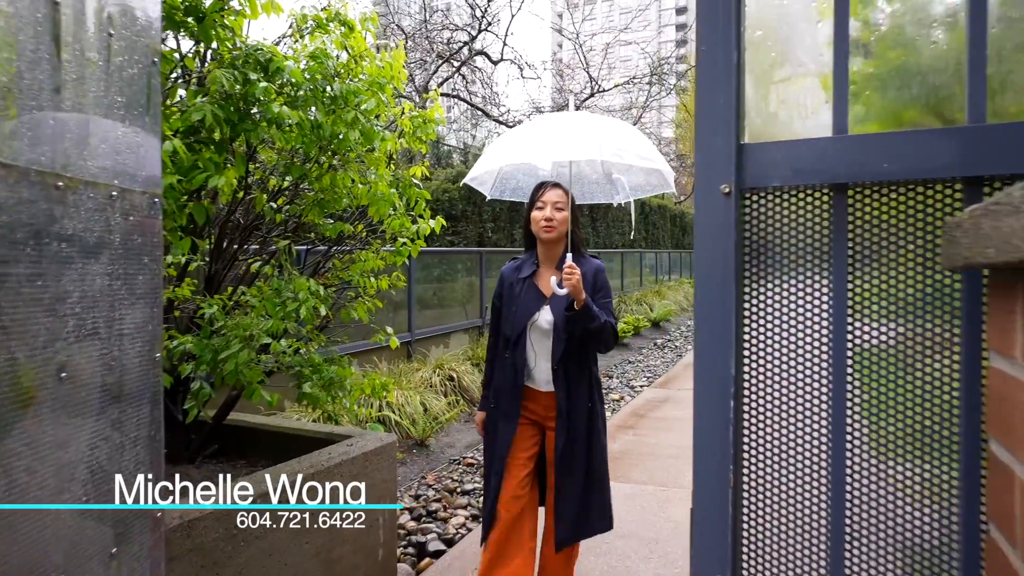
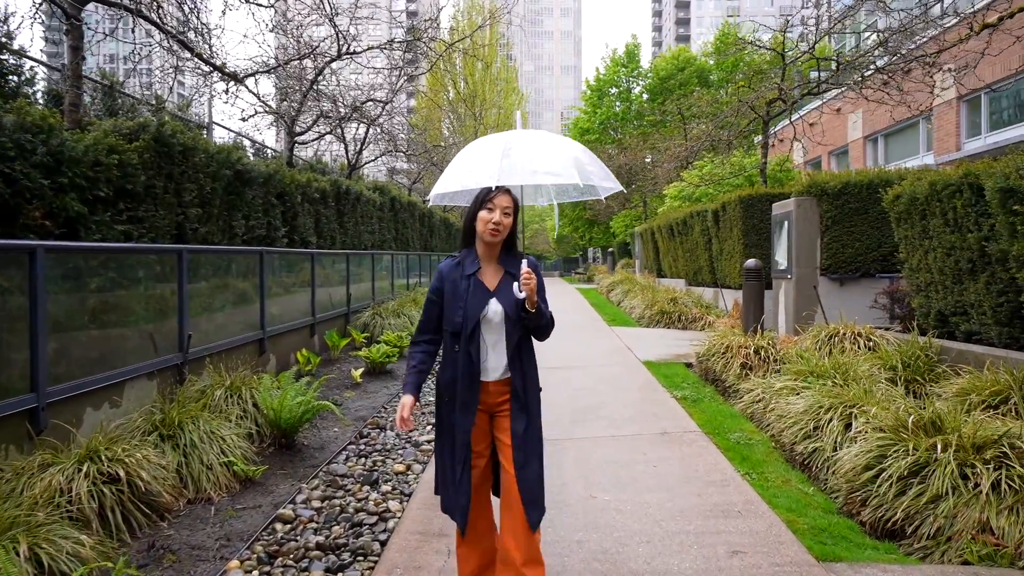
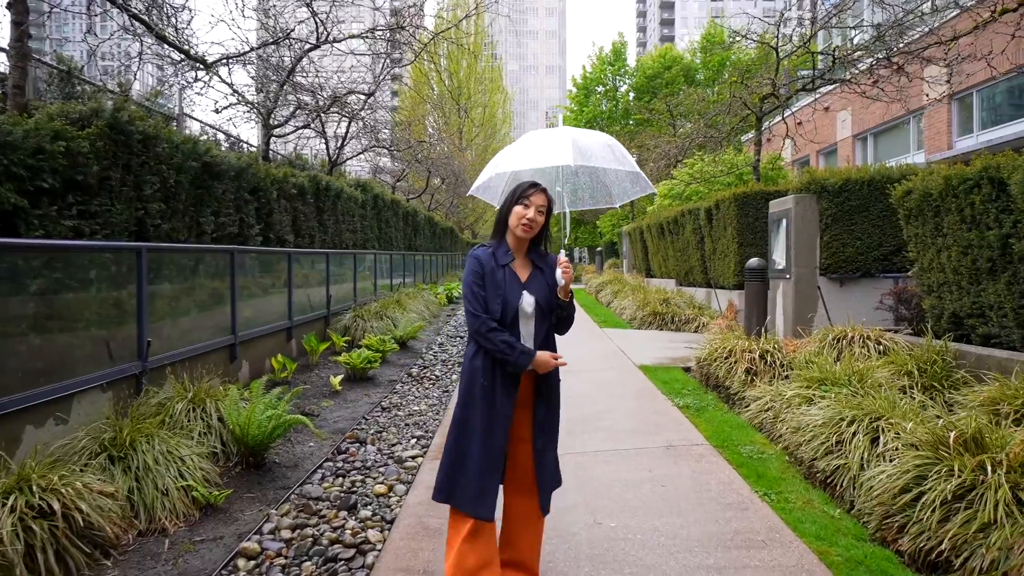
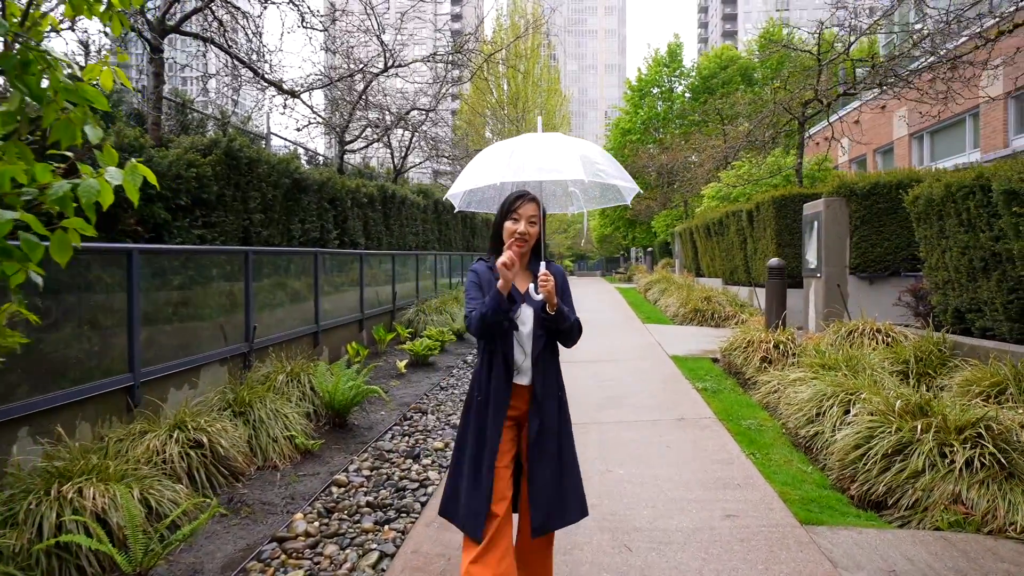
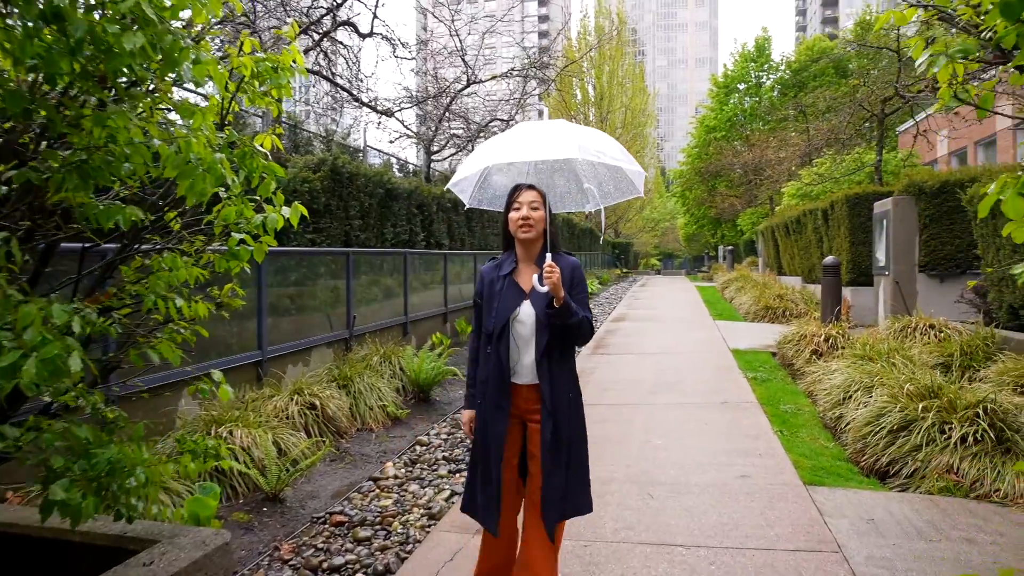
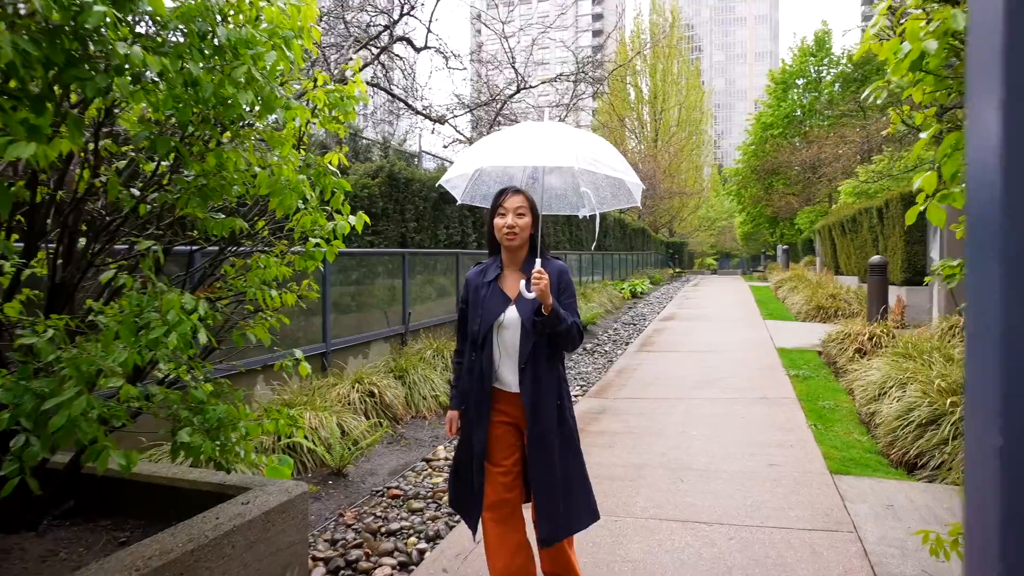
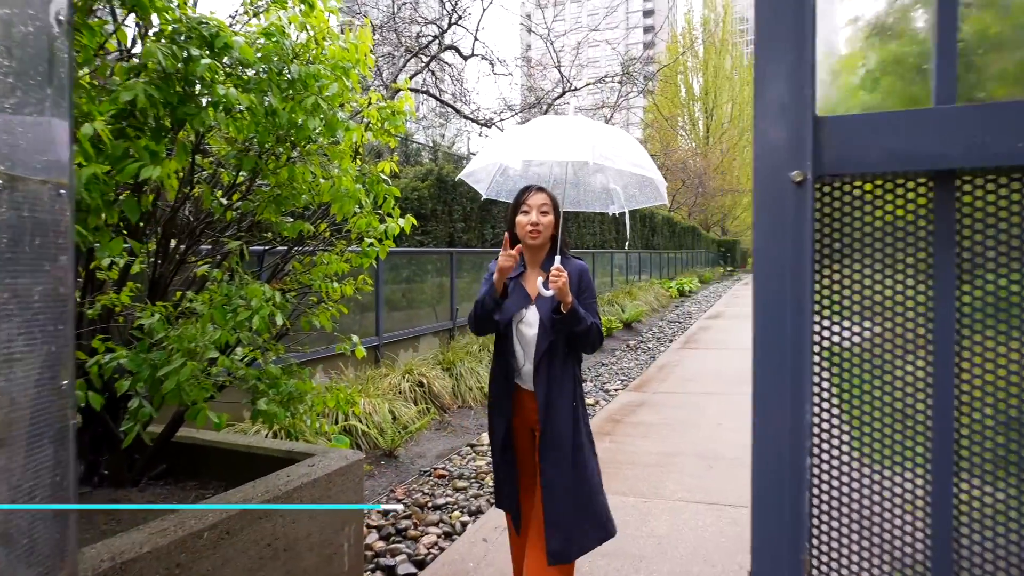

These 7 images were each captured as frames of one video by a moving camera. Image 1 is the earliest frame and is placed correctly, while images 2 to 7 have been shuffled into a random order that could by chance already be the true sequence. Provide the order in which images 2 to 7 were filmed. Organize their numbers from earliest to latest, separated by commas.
7, 6, 5, 4, 2, 3
